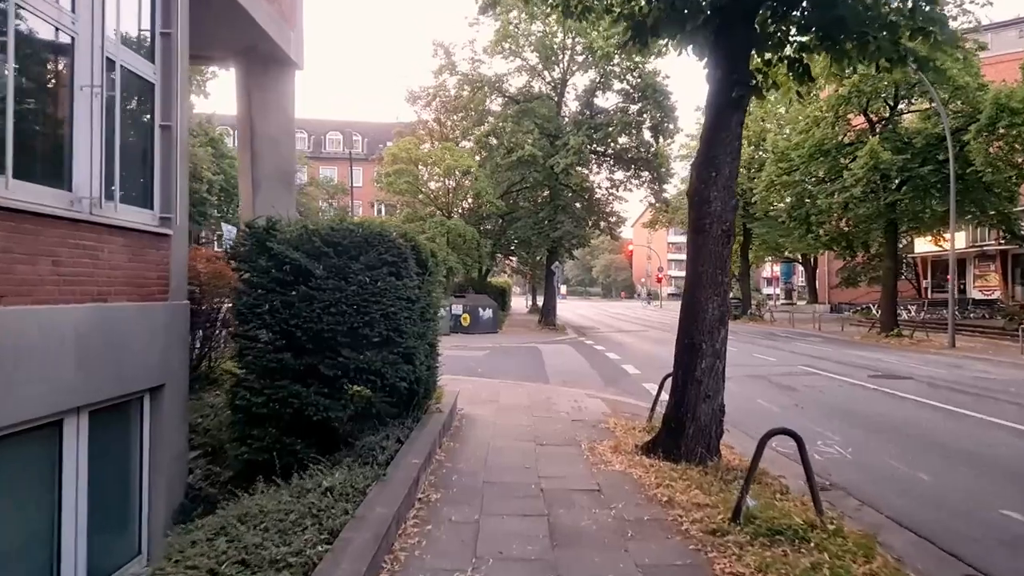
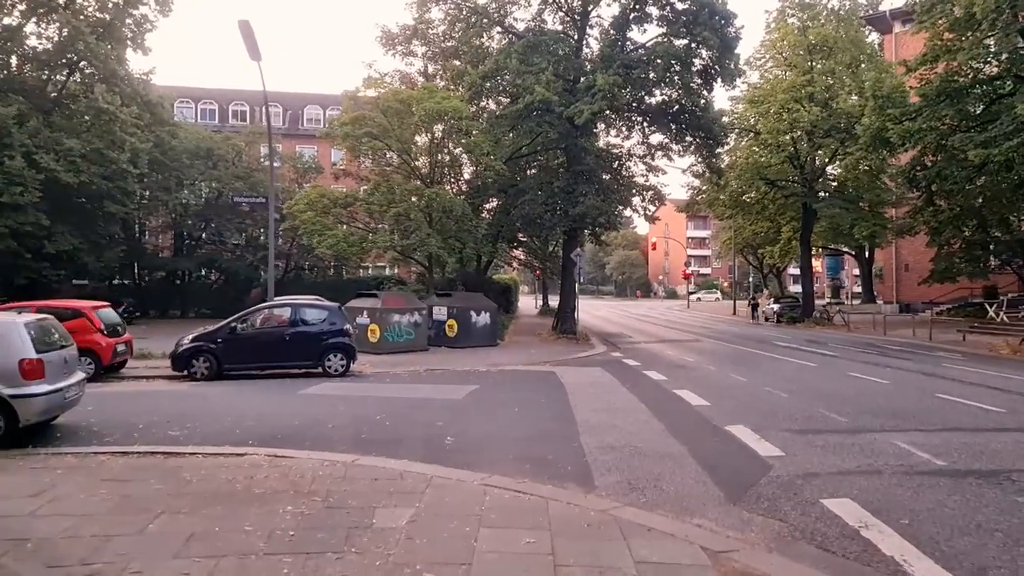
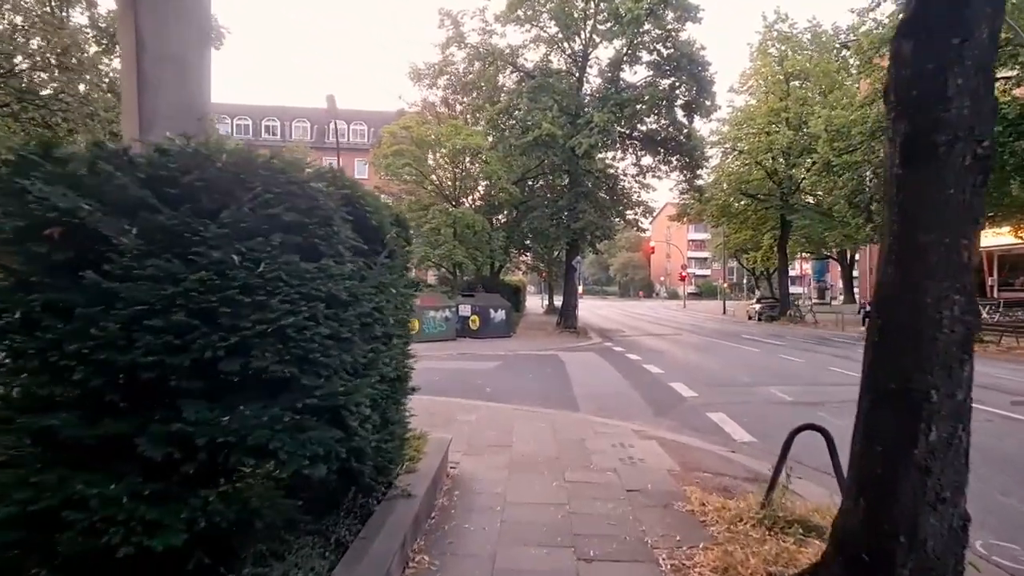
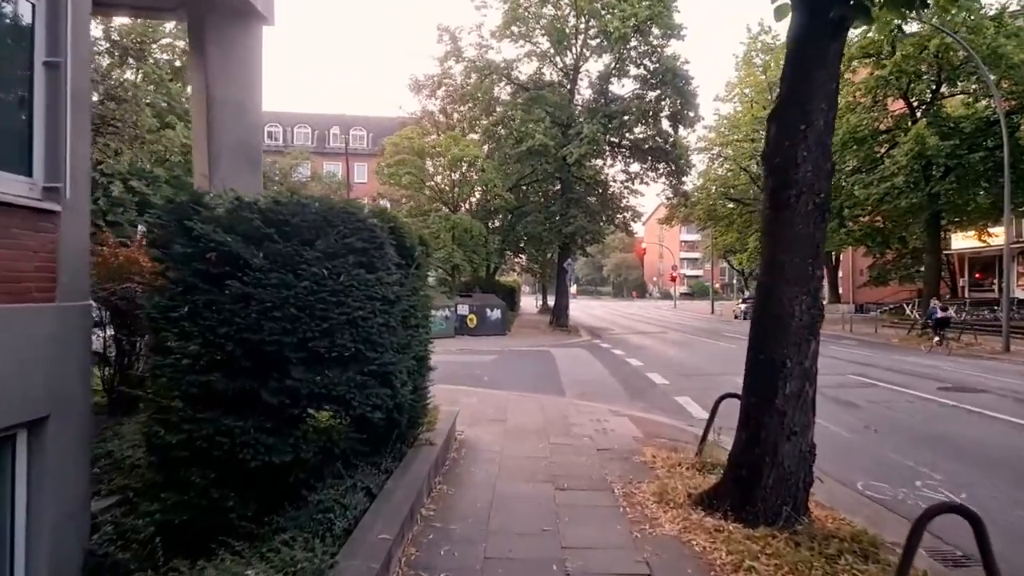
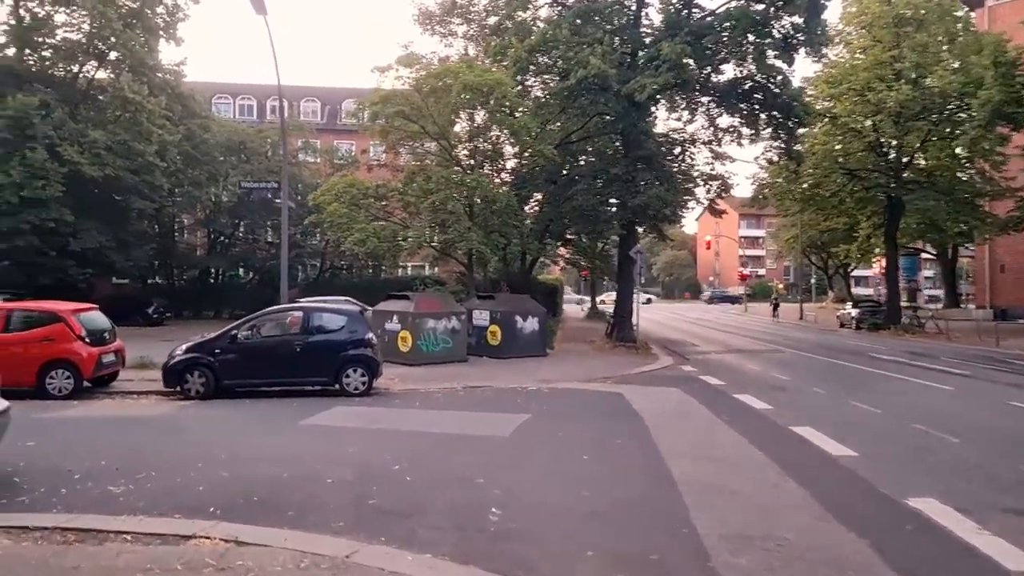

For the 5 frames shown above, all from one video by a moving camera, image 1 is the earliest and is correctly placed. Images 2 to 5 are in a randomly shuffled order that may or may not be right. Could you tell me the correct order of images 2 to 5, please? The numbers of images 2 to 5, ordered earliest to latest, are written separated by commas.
4, 3, 2, 5
